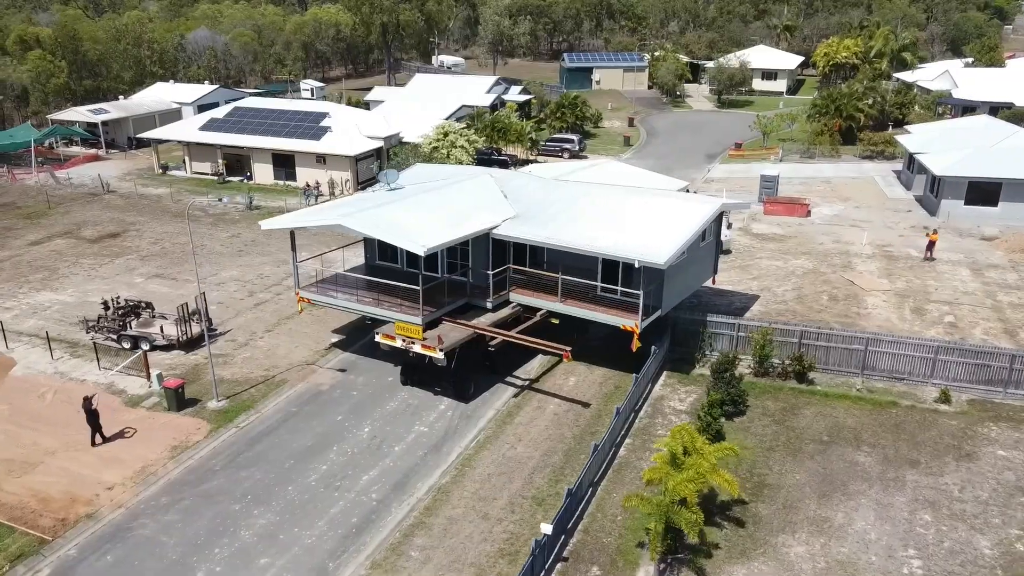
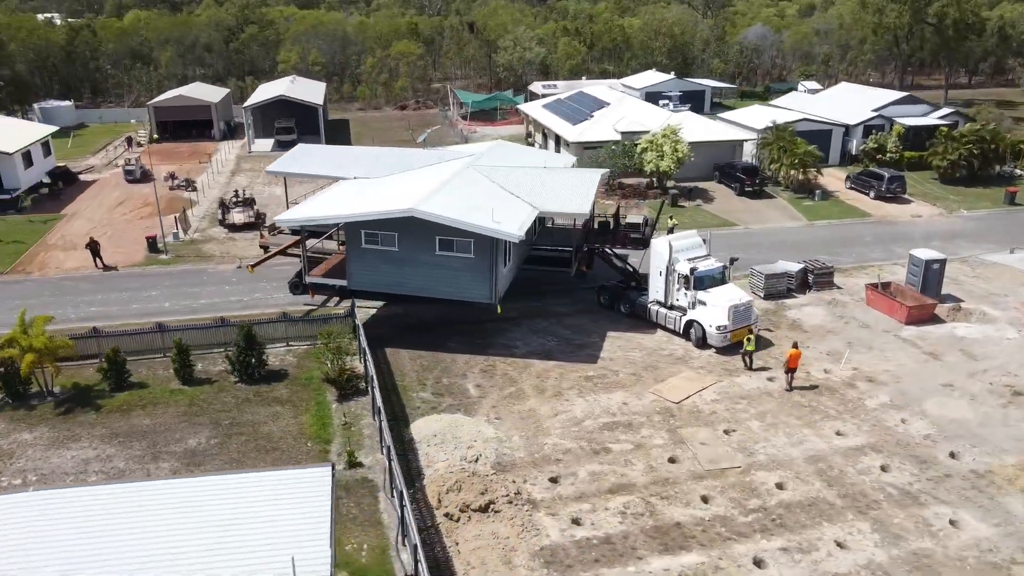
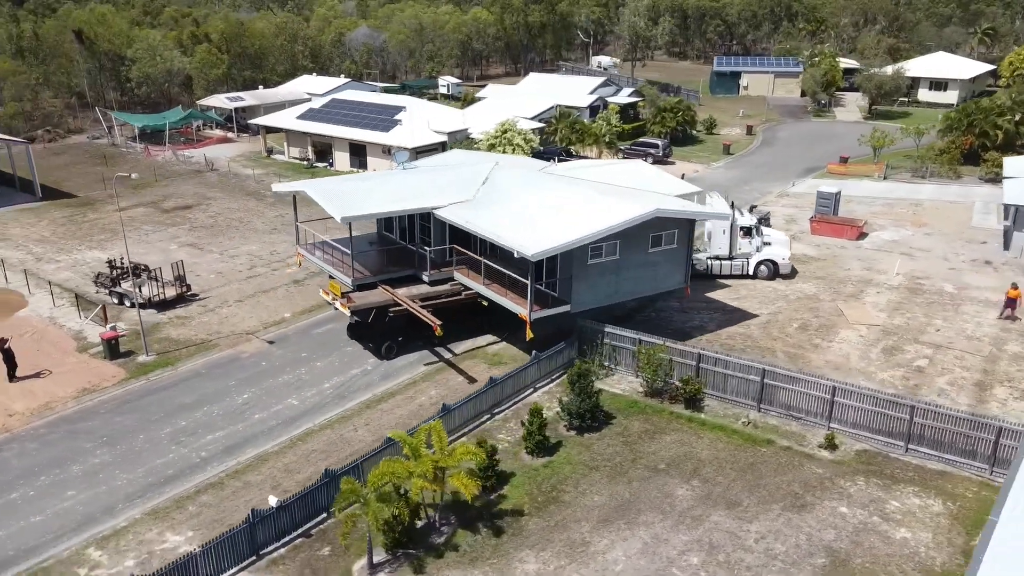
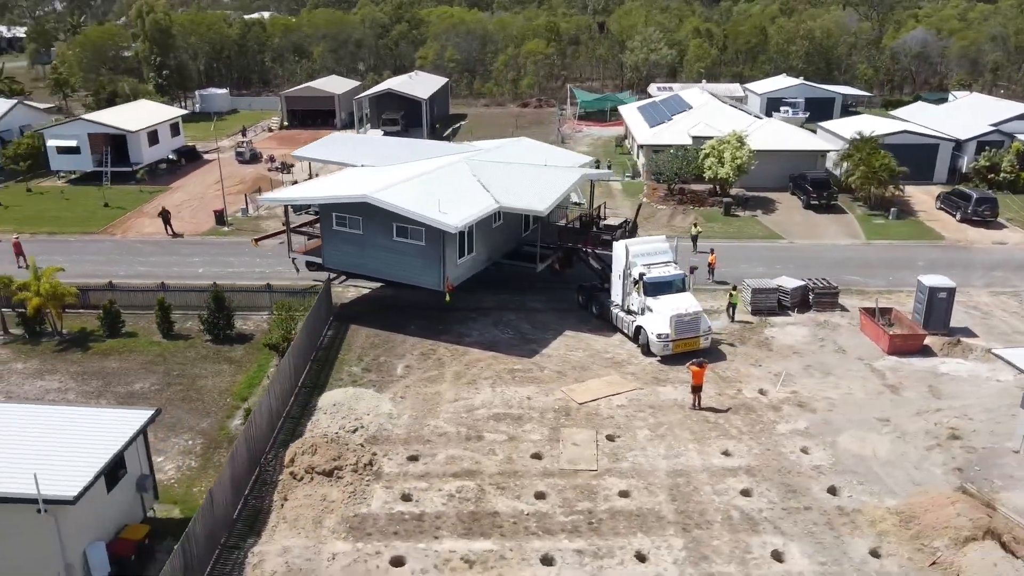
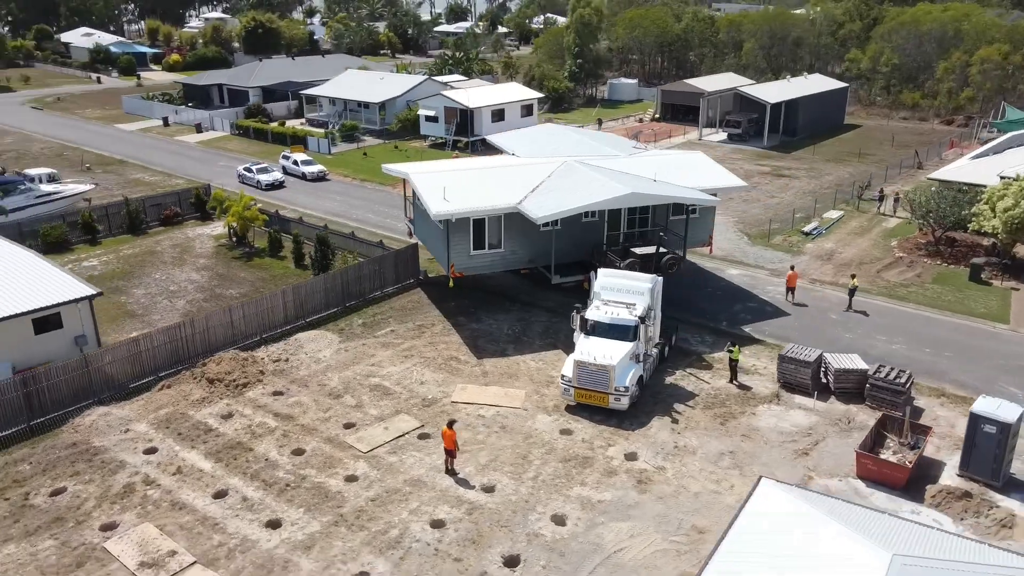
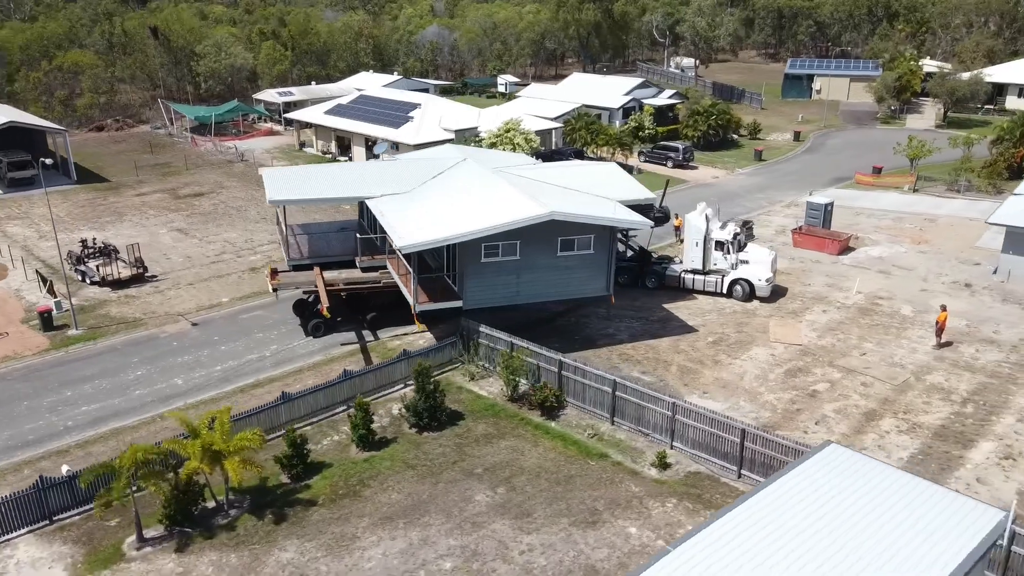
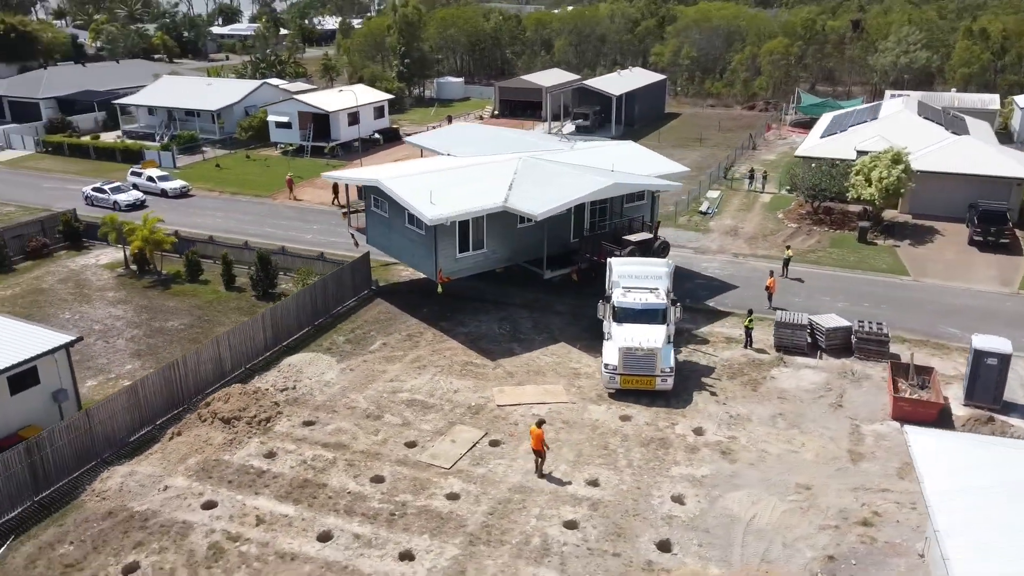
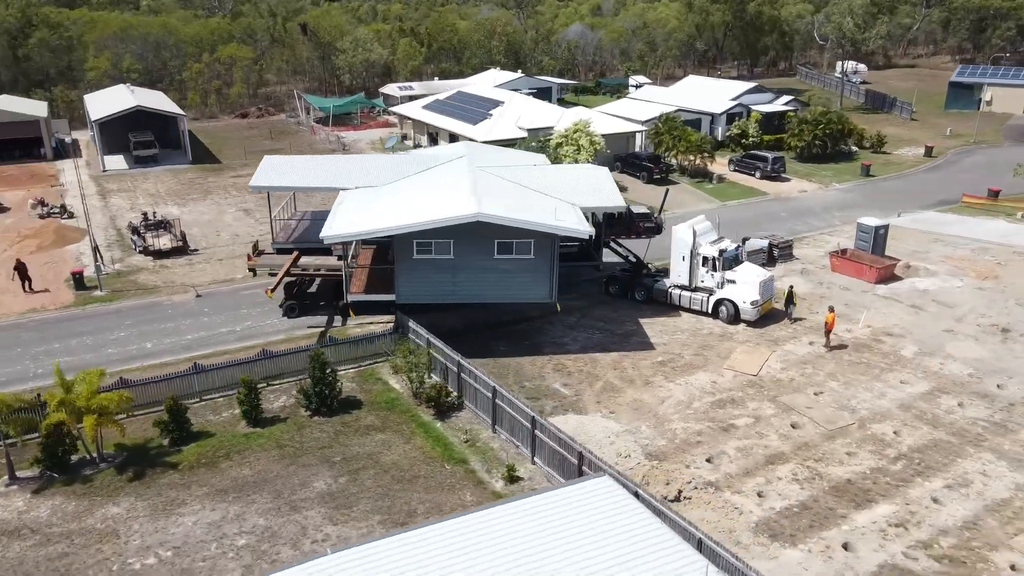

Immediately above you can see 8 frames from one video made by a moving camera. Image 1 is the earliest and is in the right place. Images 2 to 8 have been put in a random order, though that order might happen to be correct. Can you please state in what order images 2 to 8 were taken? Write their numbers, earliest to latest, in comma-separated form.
3, 6, 8, 2, 4, 7, 5
